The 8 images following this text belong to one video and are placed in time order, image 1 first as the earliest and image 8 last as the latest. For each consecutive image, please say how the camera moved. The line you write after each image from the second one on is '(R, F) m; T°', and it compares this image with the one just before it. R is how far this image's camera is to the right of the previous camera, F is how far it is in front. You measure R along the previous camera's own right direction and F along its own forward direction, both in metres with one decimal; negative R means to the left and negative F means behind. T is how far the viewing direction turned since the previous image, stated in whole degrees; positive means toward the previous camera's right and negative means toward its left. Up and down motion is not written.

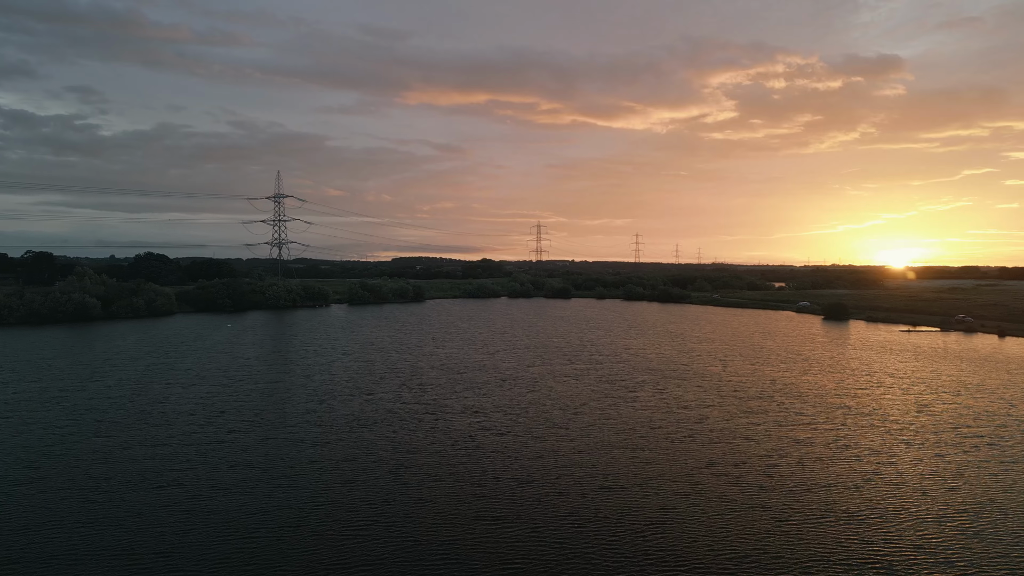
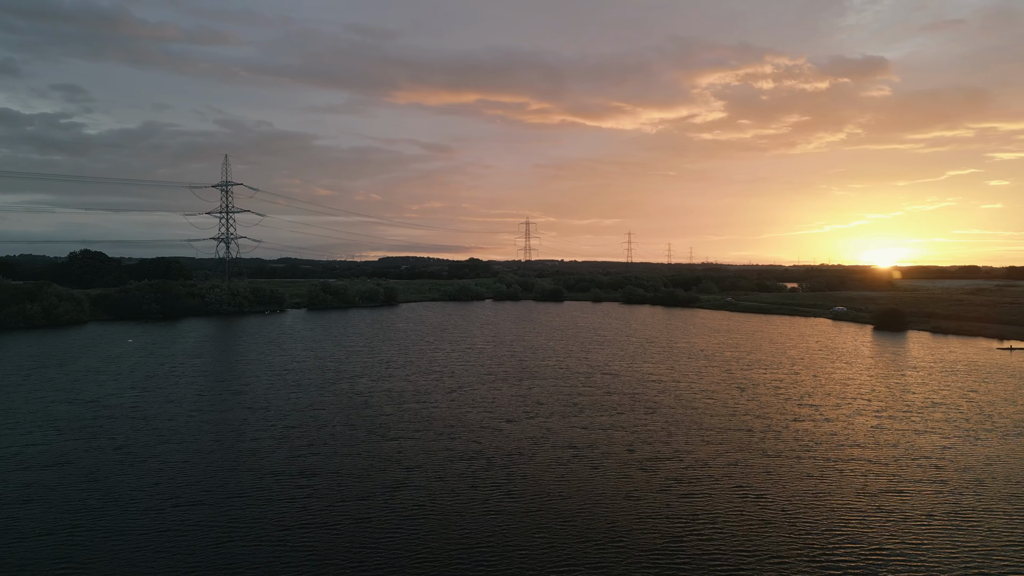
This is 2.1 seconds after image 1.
(+1.1, +18.3) m; +1°
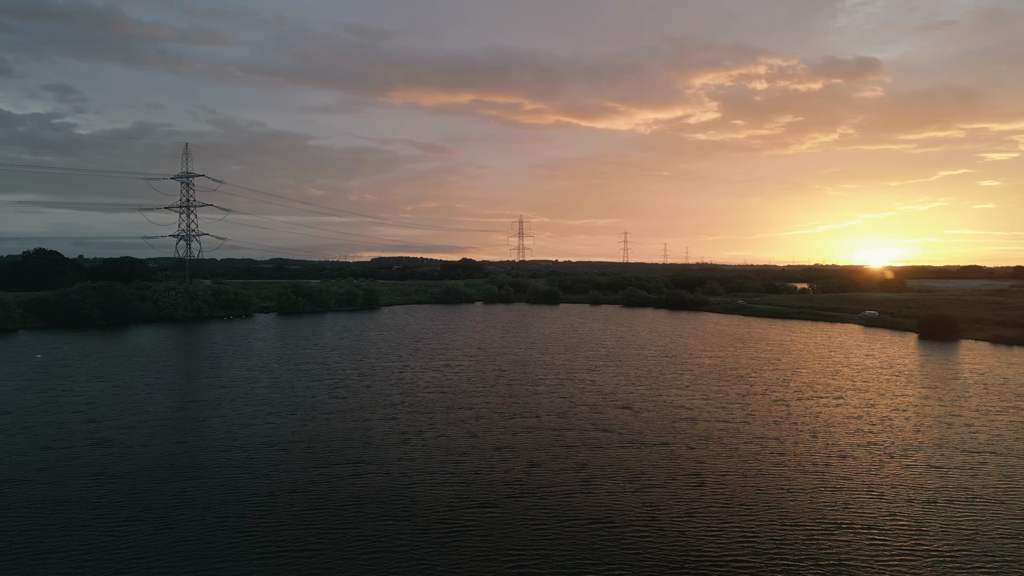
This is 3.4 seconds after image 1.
(+0.7, +11.2) m; 0°
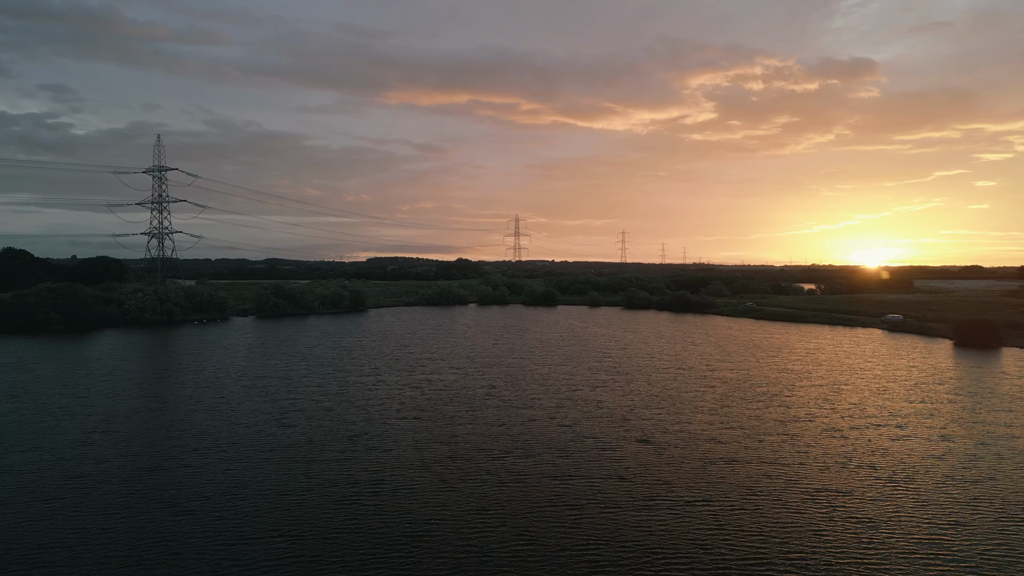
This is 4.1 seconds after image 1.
(+0.4, +6.8) m; 0°
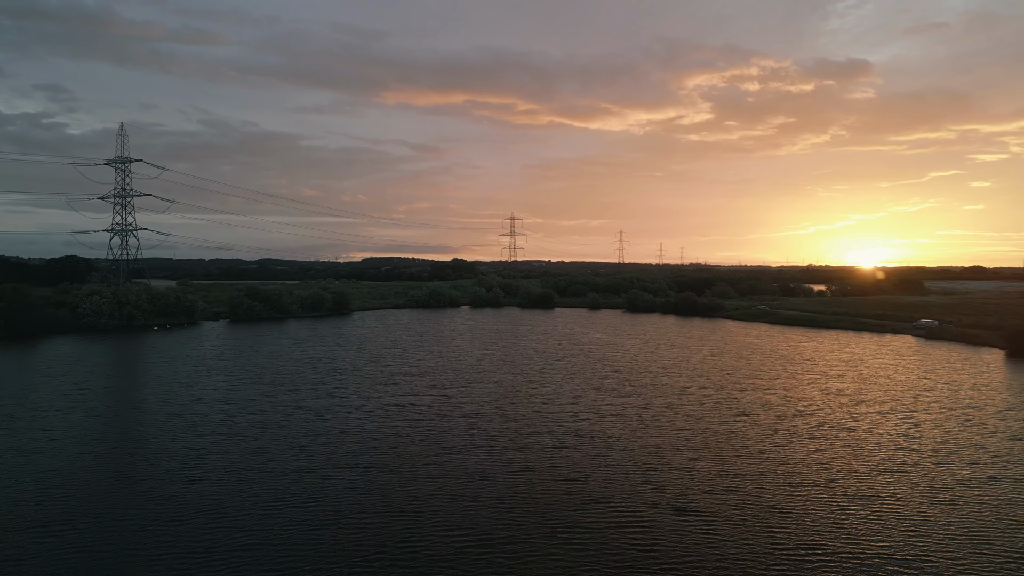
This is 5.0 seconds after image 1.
(+0.4, +7.9) m; 0°
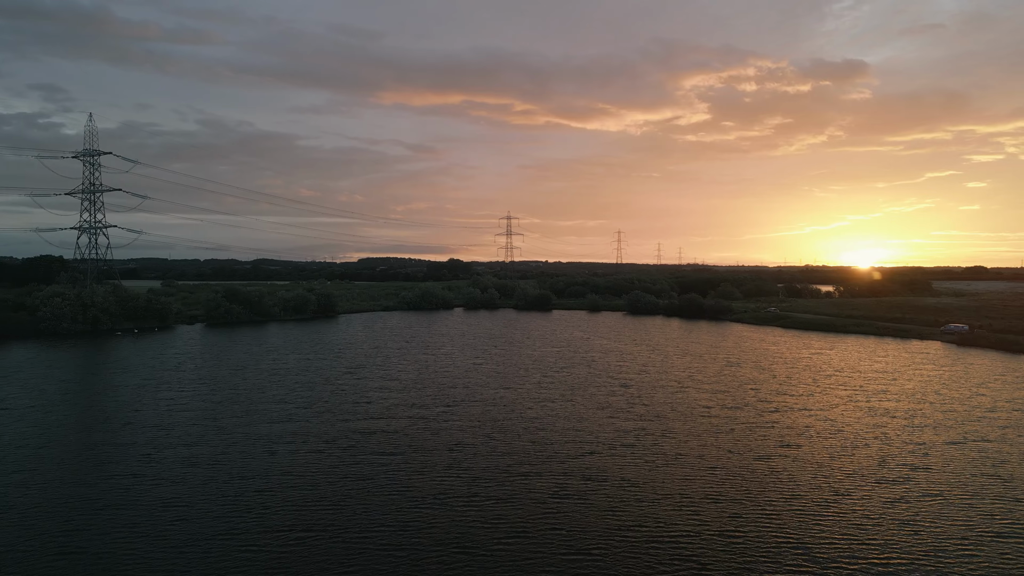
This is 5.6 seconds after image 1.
(+0.3, +5.8) m; 0°
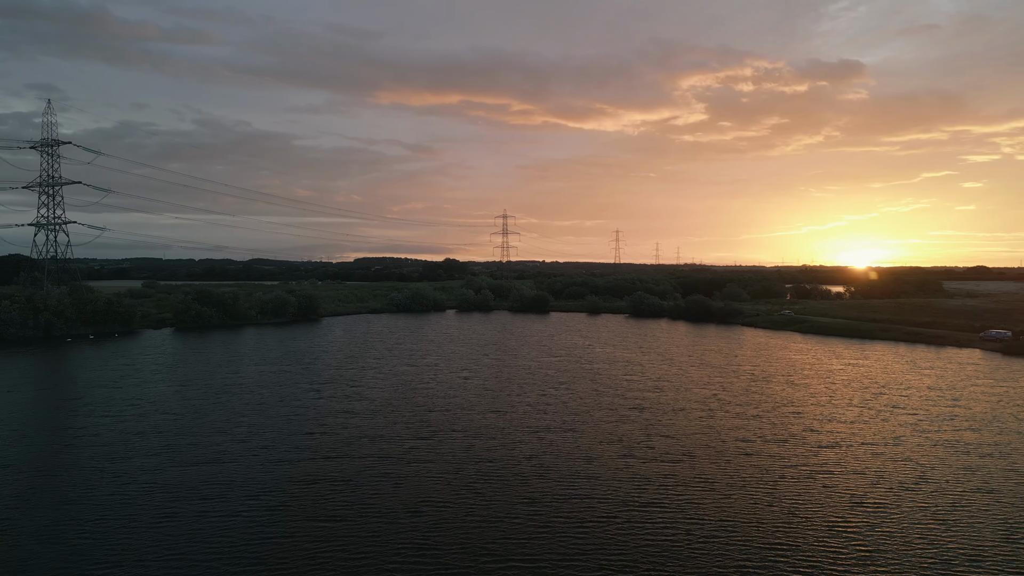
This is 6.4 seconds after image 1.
(+0.4, +6.8) m; 0°
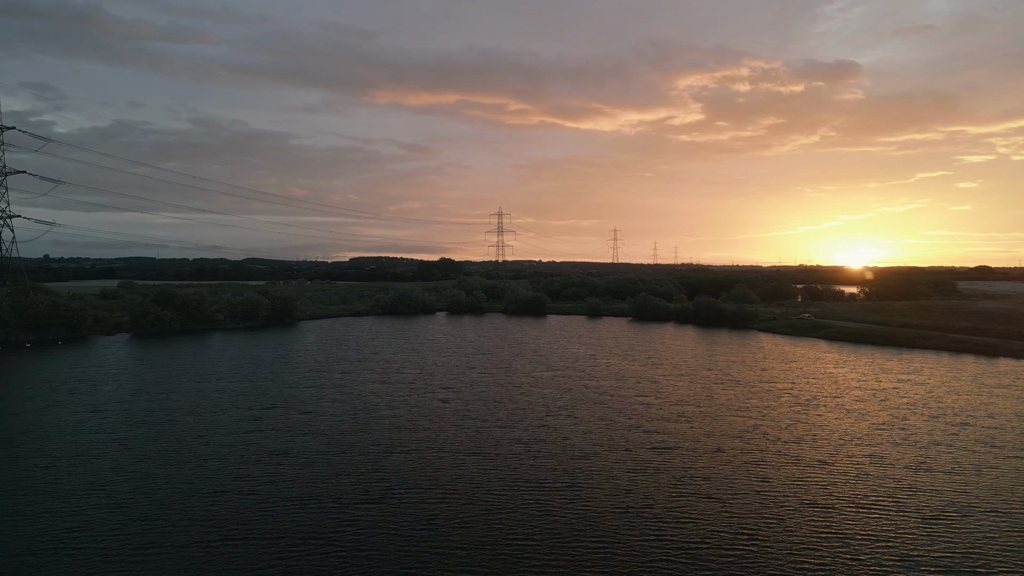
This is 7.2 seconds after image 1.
(+0.4, +7.8) m; 0°
